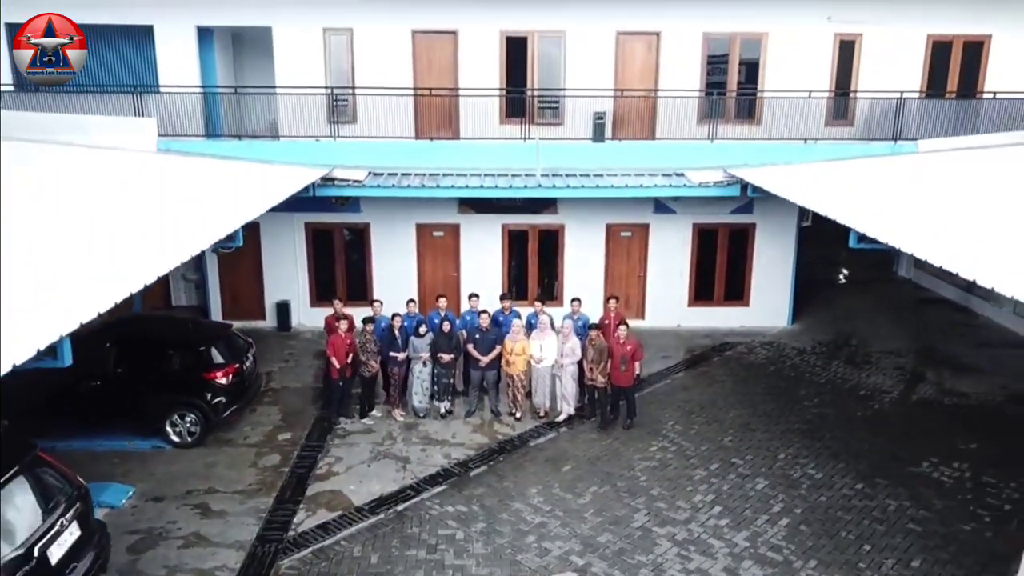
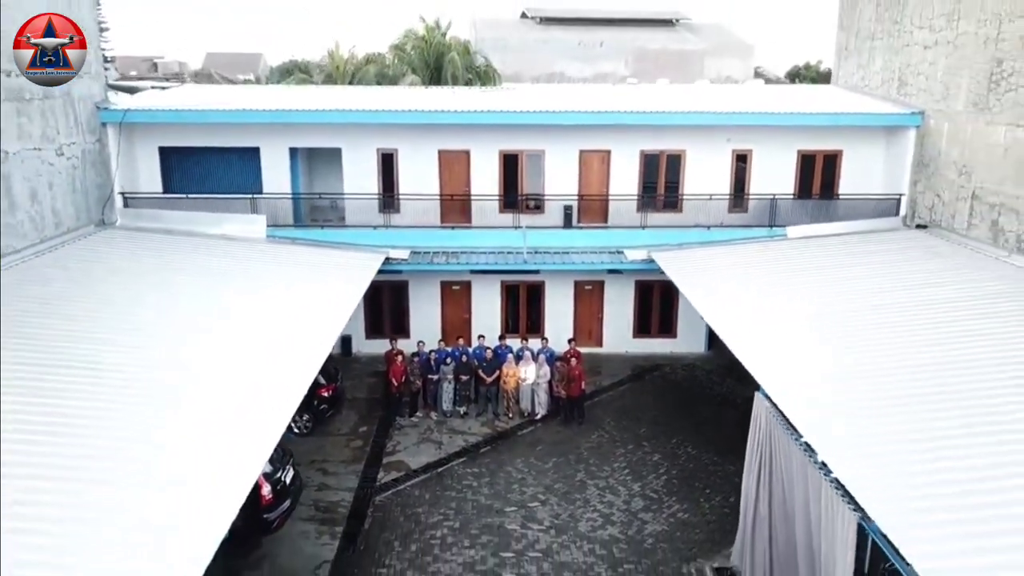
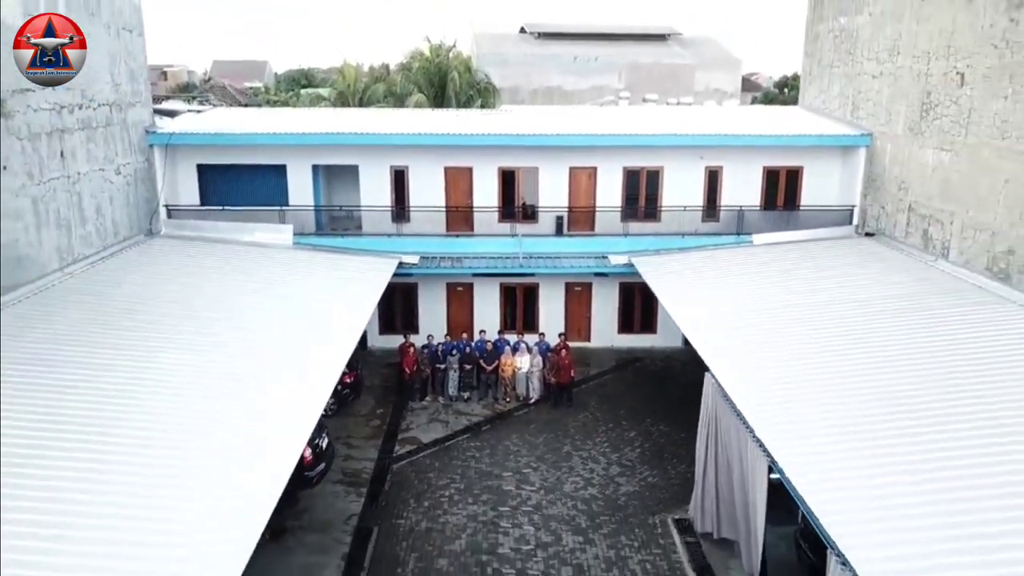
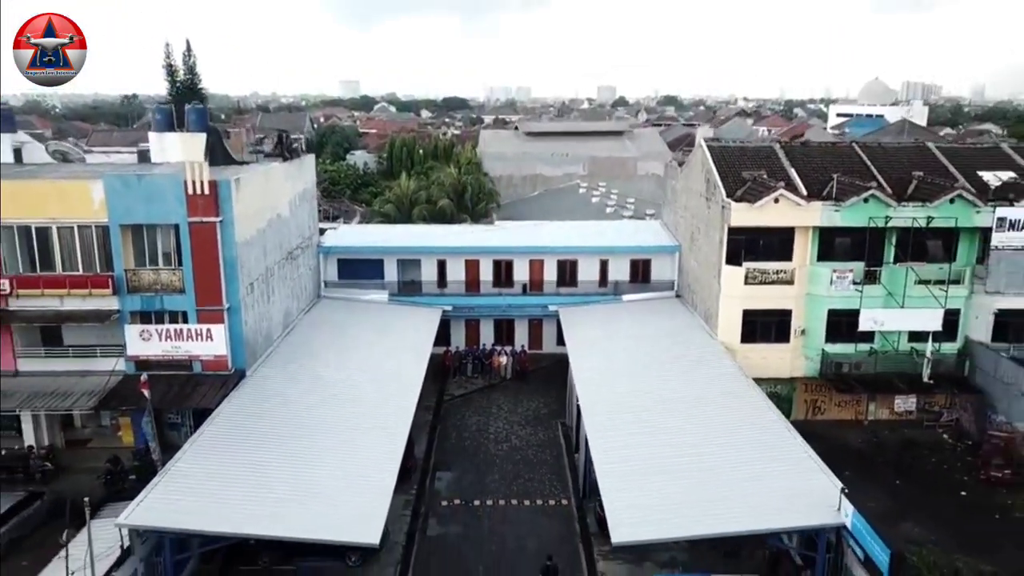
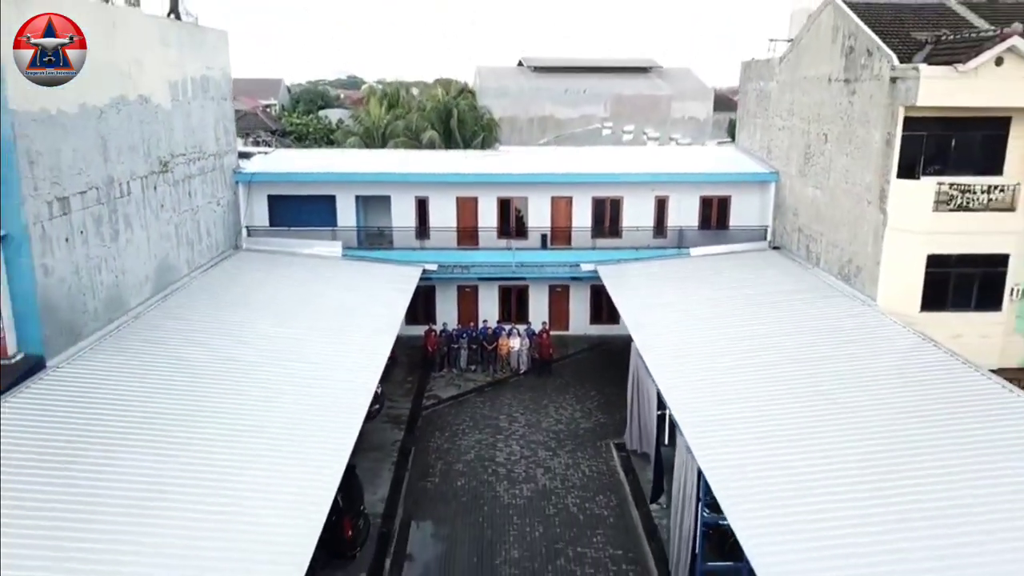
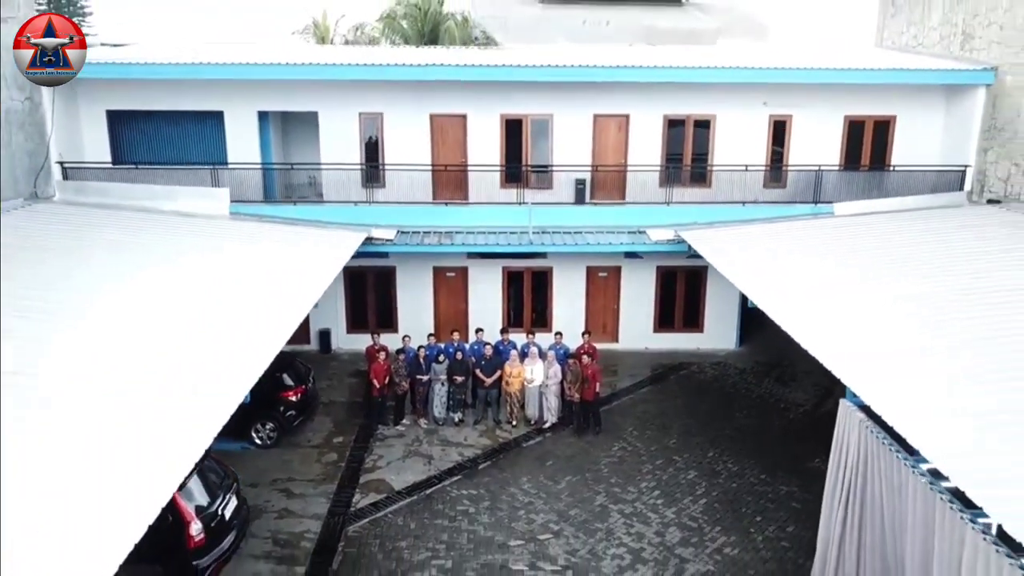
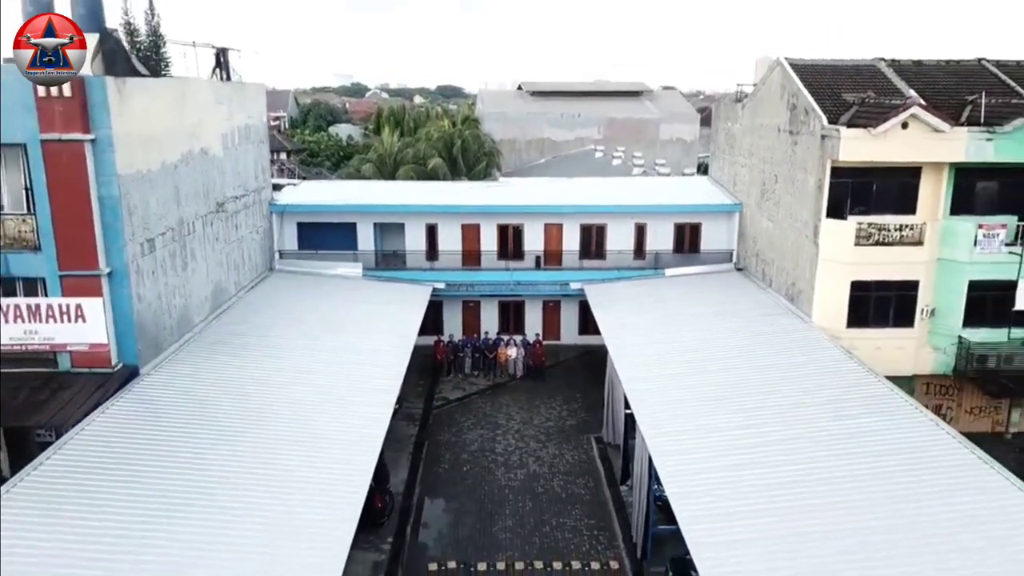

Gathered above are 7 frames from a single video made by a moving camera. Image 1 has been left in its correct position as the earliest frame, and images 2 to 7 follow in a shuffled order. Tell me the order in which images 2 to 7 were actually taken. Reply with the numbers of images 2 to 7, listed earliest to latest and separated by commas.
6, 2, 3, 5, 7, 4
